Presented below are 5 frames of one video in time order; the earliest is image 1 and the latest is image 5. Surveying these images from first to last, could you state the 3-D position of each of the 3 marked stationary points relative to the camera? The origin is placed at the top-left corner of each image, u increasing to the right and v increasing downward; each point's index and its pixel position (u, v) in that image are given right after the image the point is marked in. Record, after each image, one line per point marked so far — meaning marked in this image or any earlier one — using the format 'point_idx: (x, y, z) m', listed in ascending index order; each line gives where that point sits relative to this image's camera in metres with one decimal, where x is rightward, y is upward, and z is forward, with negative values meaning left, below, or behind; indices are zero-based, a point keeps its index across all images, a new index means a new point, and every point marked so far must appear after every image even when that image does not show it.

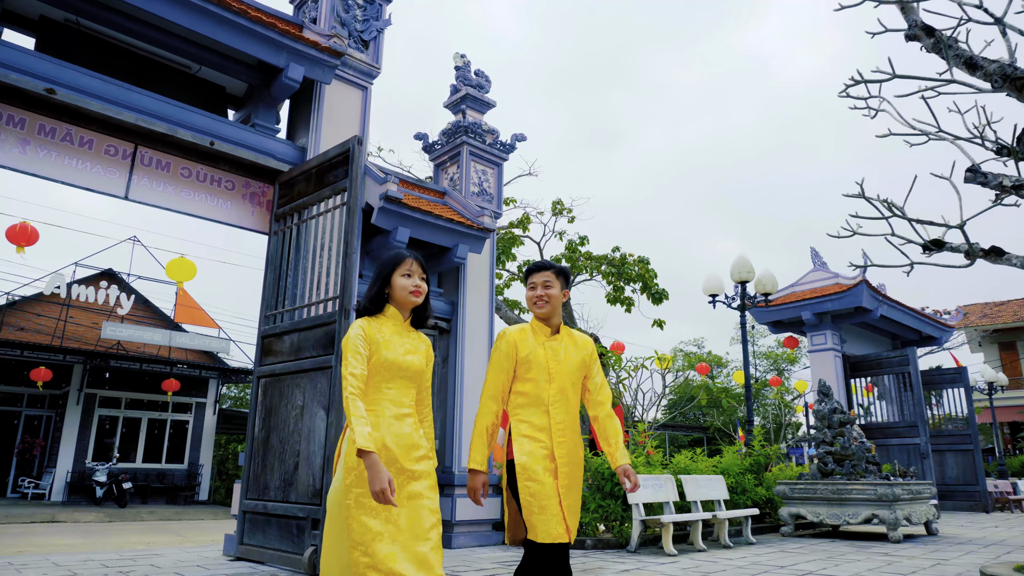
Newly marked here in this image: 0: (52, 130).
0: (-3.5, +1.2, +5.1) m
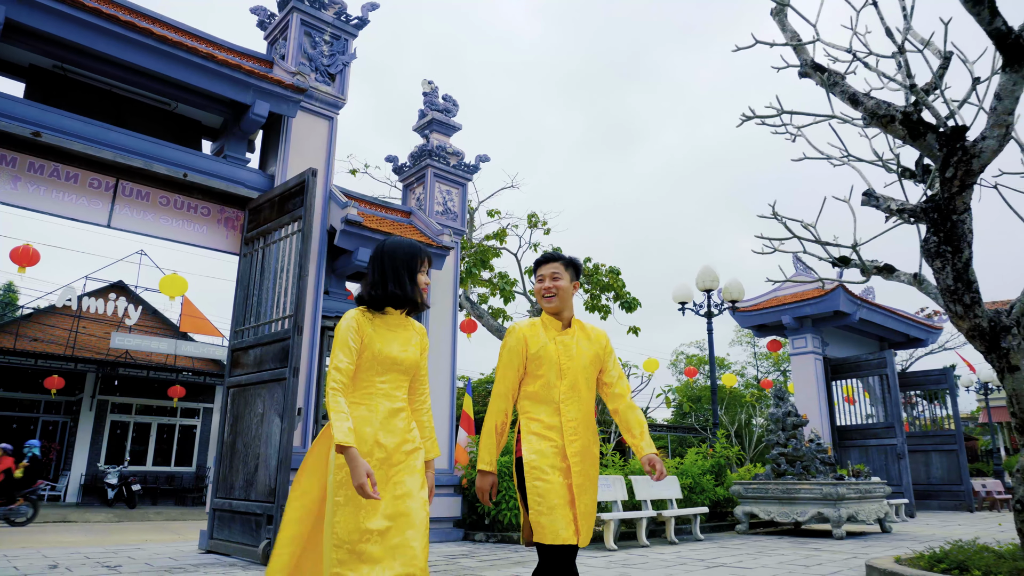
0: (-4.0, +1.0, +5.7) m
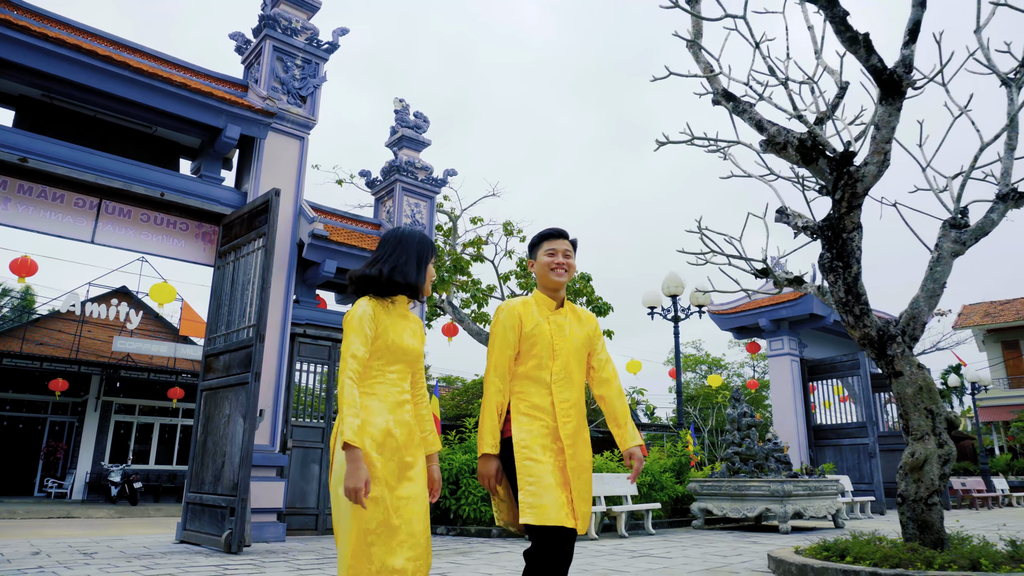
0: (-4.5, +0.9, +6.2) m
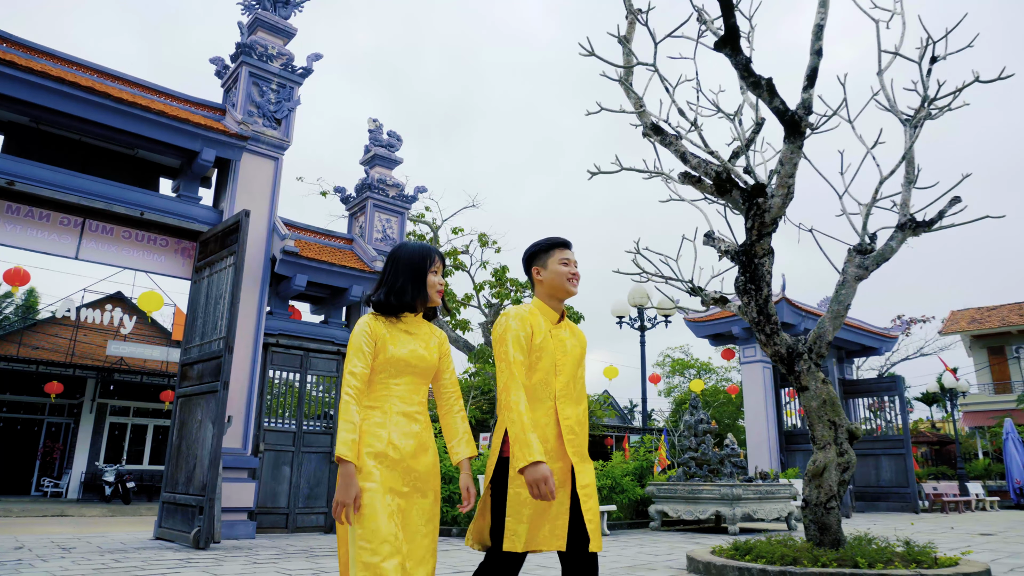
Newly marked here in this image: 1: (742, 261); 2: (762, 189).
0: (-5.0, +0.8, +6.7) m
1: (+1.8, +0.2, +5.2) m
2: (+1.9, +0.7, +5.0) m
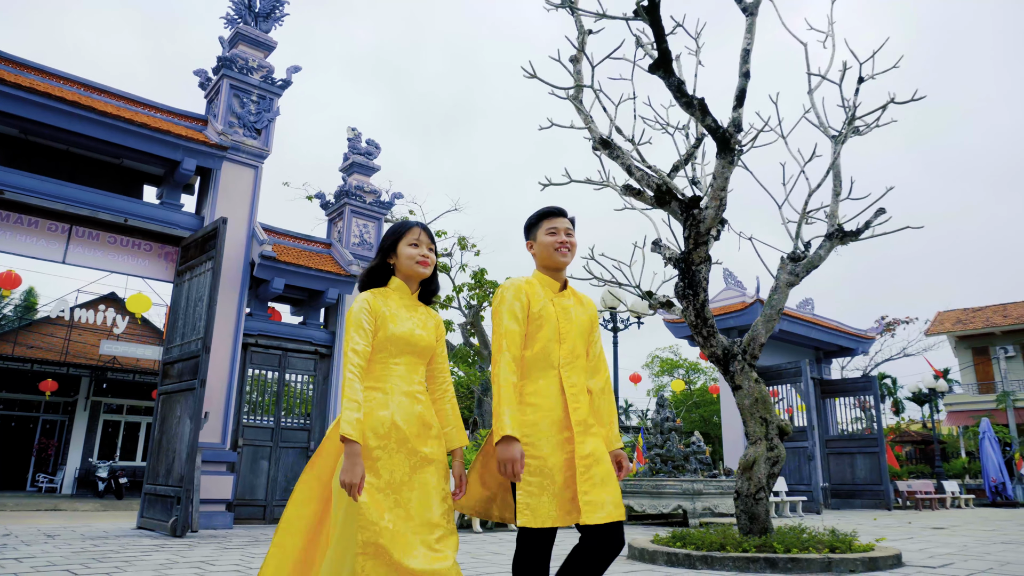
0: (-5.3, +0.8, +7.0) m
1: (+1.4, +0.2, +5.6) m
2: (+1.5, +0.7, +5.4) m
